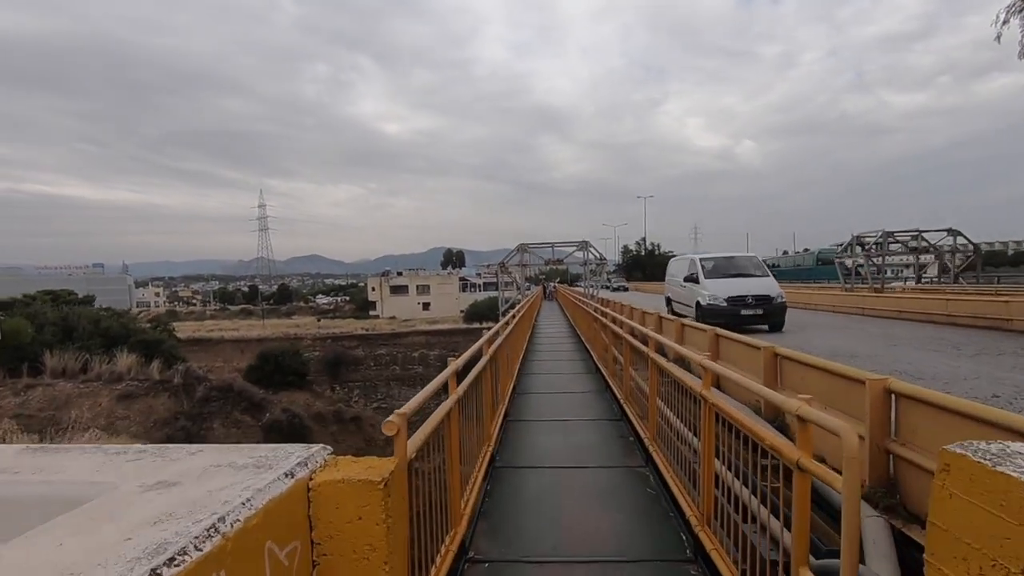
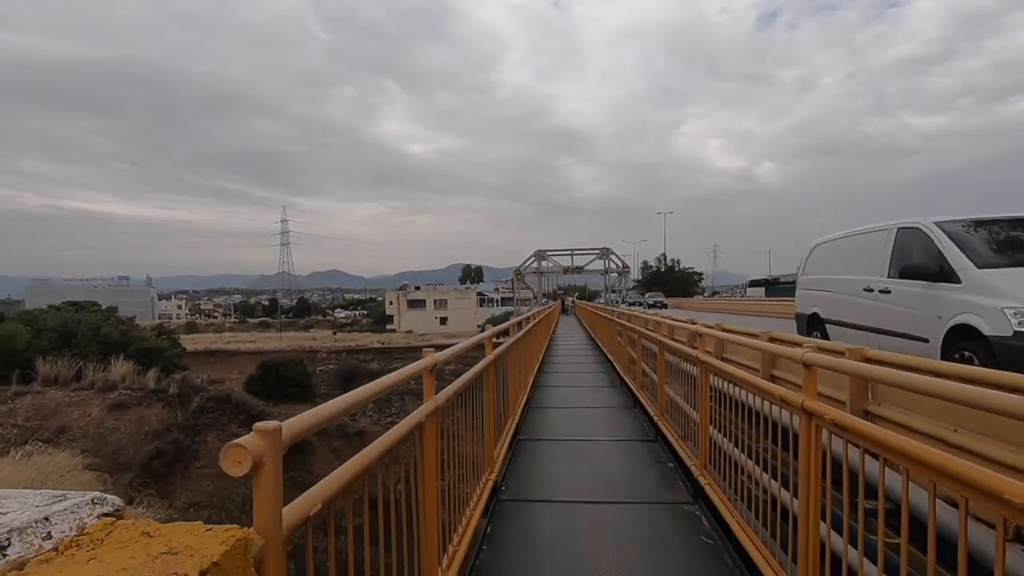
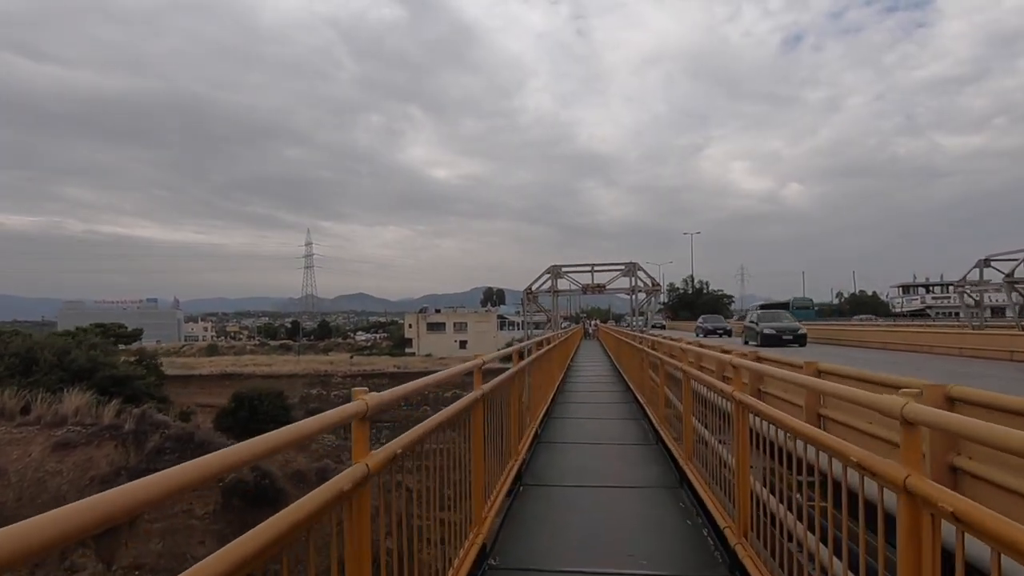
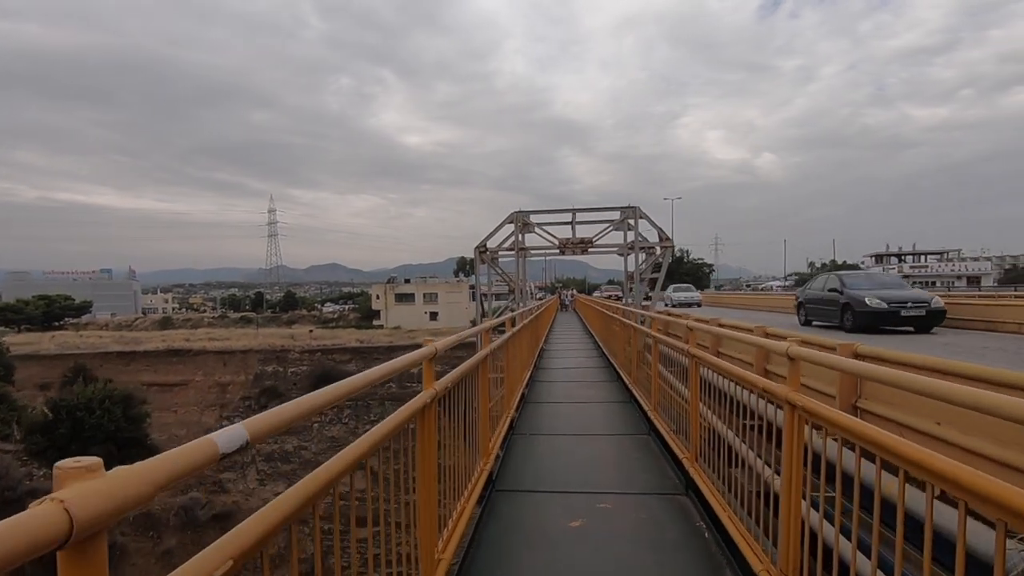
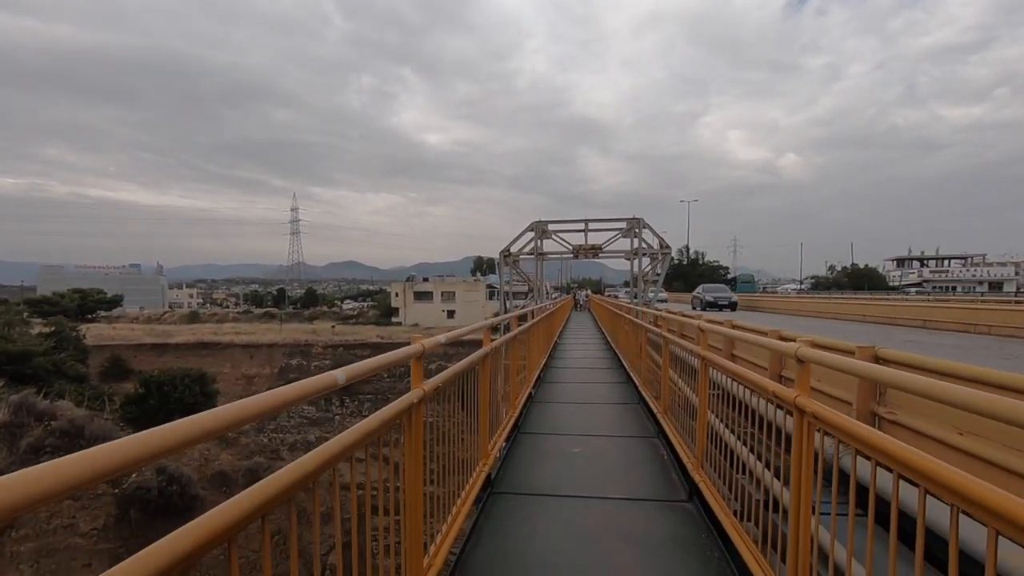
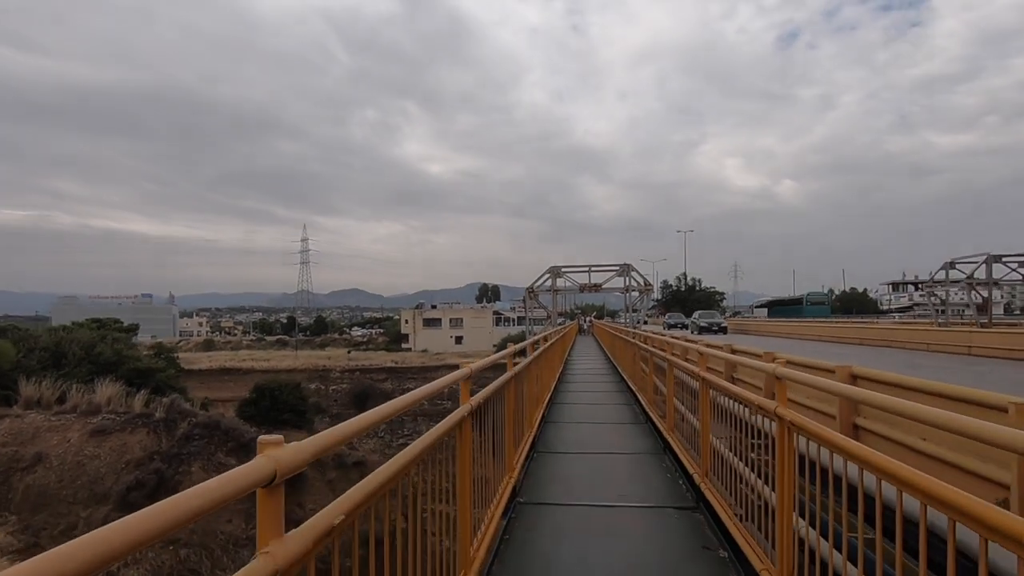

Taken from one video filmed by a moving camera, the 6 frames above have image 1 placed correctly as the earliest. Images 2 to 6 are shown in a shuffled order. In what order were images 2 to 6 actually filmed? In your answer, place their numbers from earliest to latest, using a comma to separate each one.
2, 6, 3, 5, 4
